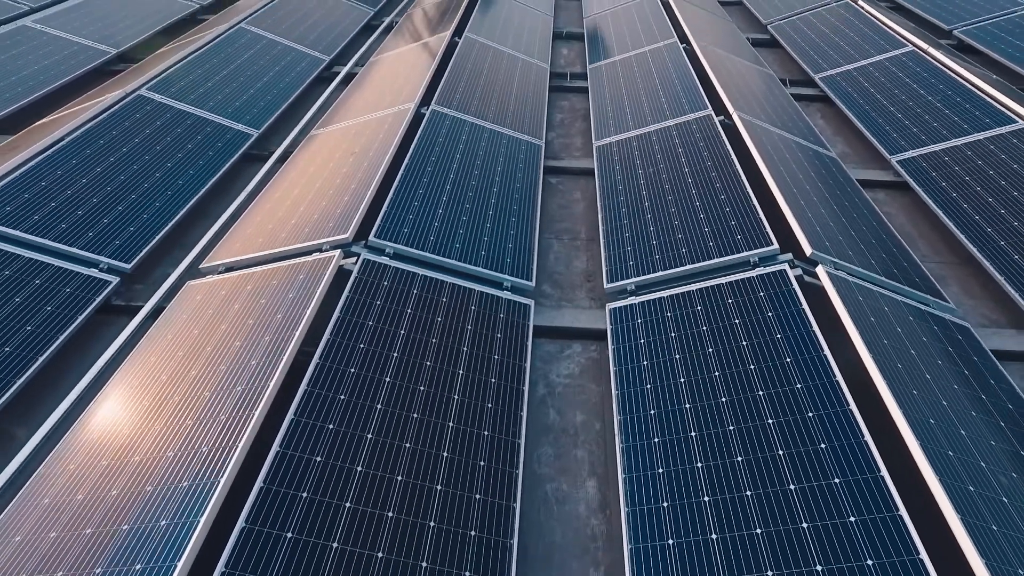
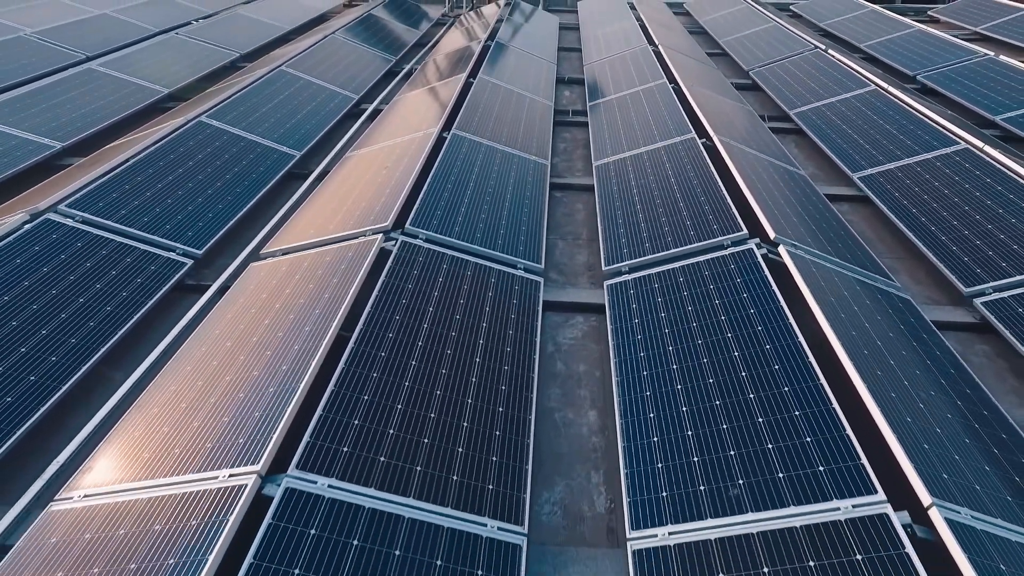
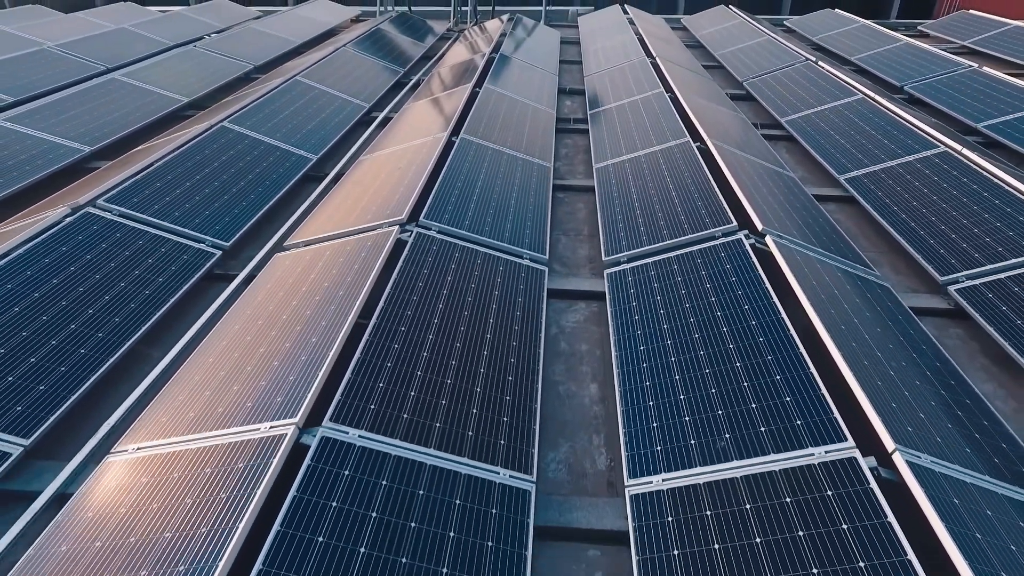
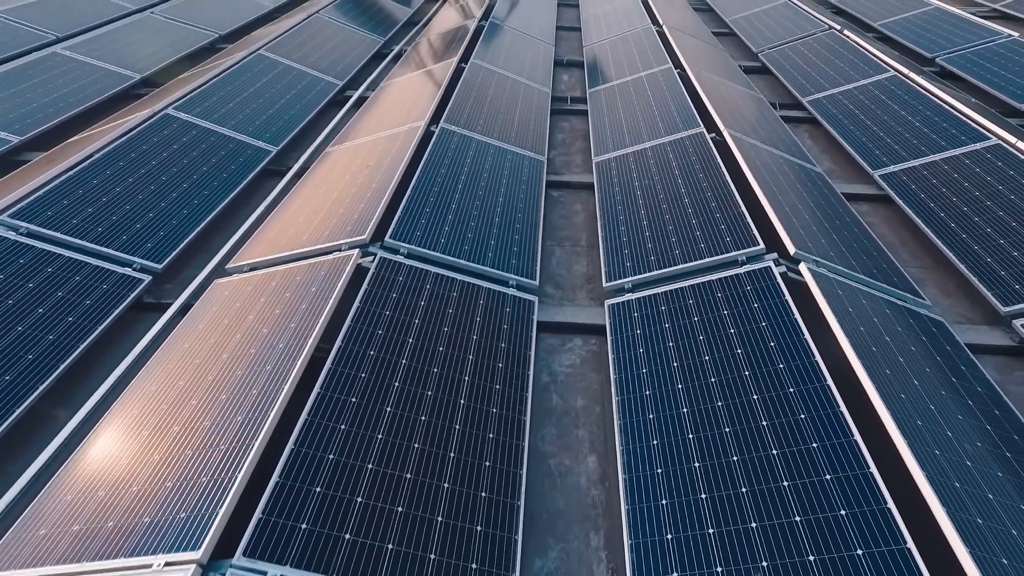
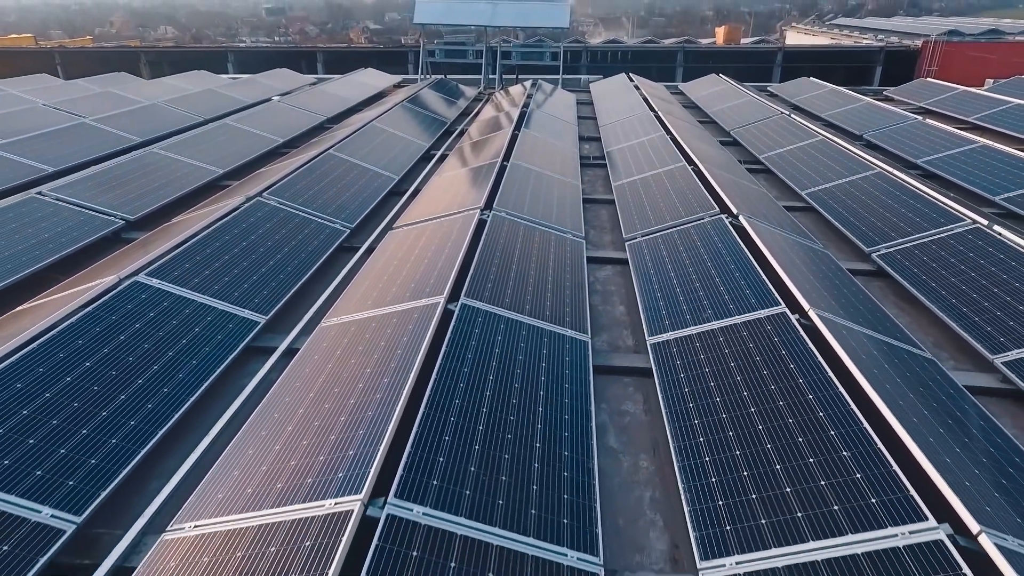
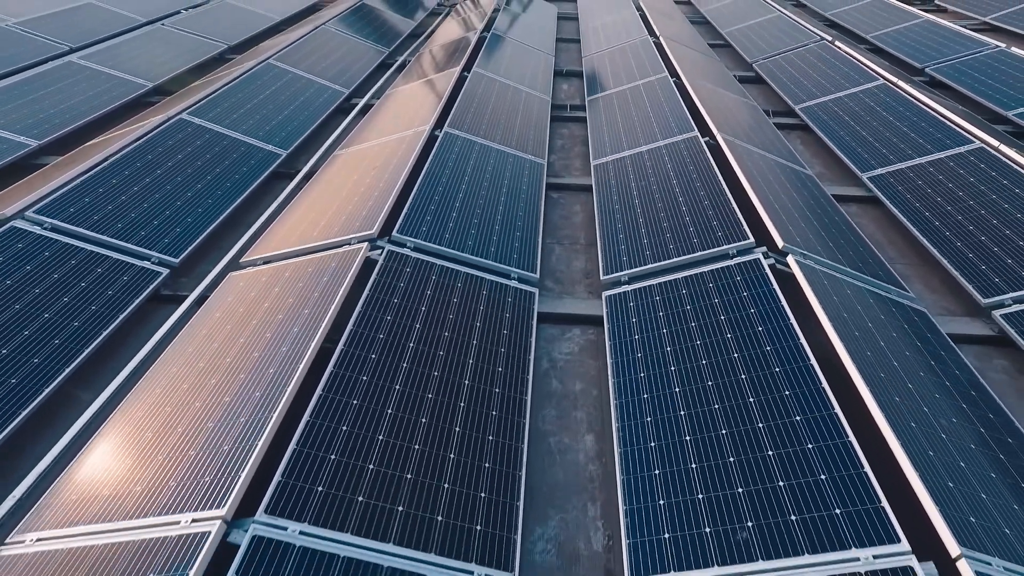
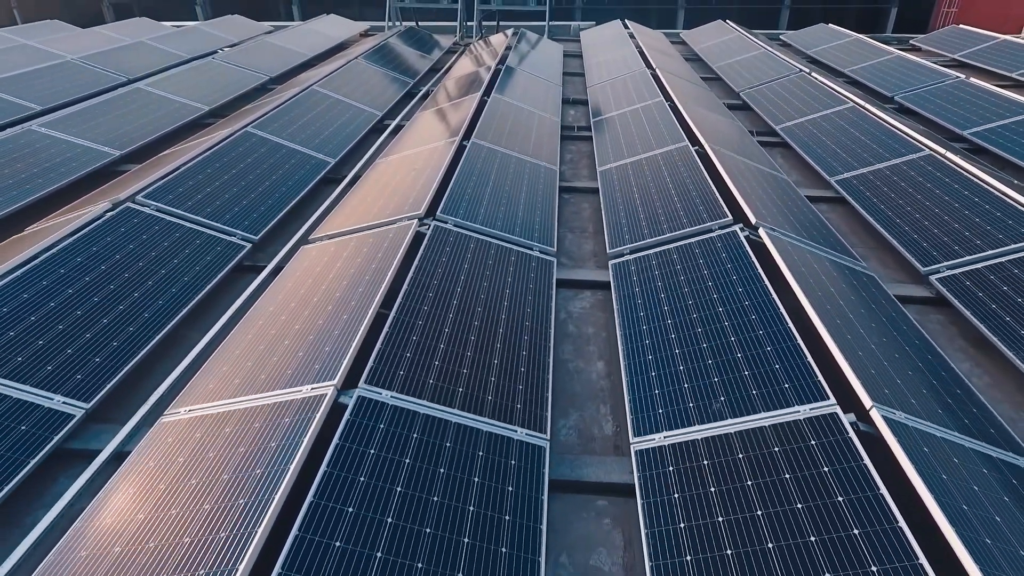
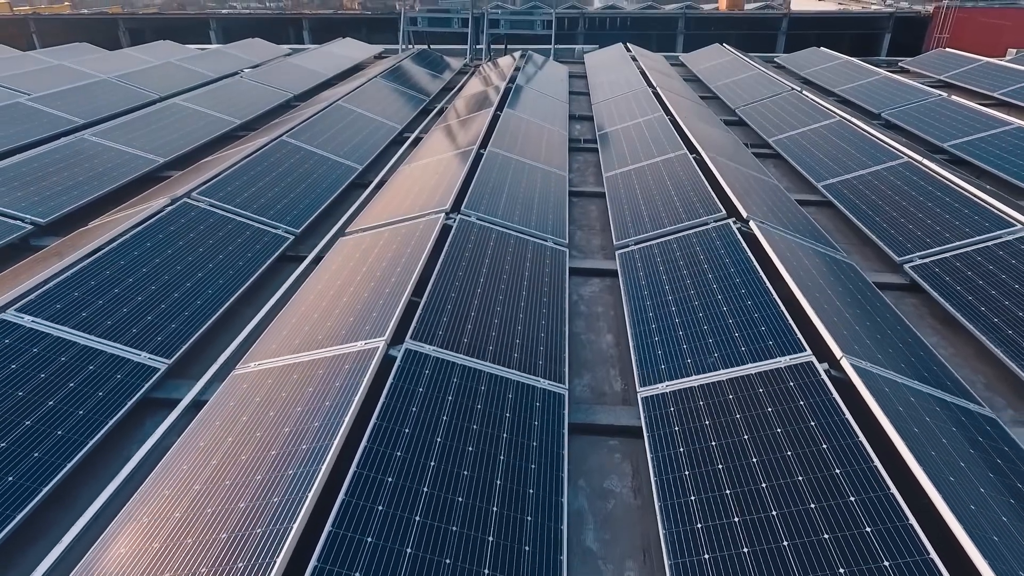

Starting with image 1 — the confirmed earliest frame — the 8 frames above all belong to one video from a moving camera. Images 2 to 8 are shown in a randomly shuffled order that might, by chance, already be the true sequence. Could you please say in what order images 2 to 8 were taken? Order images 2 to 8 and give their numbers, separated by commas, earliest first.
4, 6, 2, 3, 7, 8, 5
